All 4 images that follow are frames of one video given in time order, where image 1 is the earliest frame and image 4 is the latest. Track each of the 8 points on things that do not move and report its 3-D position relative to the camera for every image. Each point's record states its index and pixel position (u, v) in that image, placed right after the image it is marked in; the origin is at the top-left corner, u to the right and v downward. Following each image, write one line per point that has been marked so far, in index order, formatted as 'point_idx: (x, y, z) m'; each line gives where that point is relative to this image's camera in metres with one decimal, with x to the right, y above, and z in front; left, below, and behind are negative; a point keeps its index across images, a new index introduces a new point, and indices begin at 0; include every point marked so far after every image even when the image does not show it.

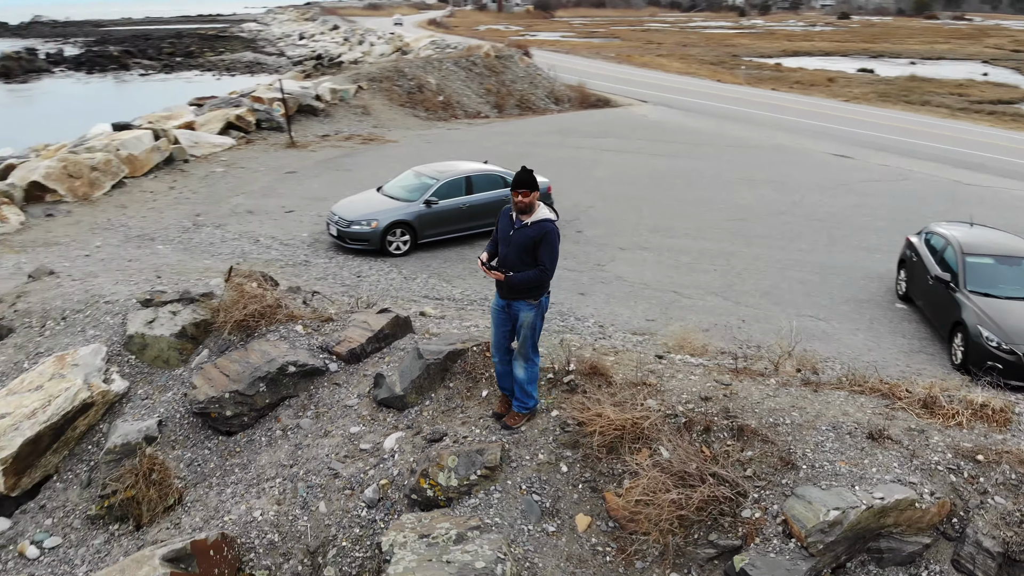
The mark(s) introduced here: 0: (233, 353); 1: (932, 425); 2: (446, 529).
0: (-1.7, -0.4, +5.1) m
1: (+2.1, -0.7, +4.1) m
2: (-0.3, -1.1, +3.7) m
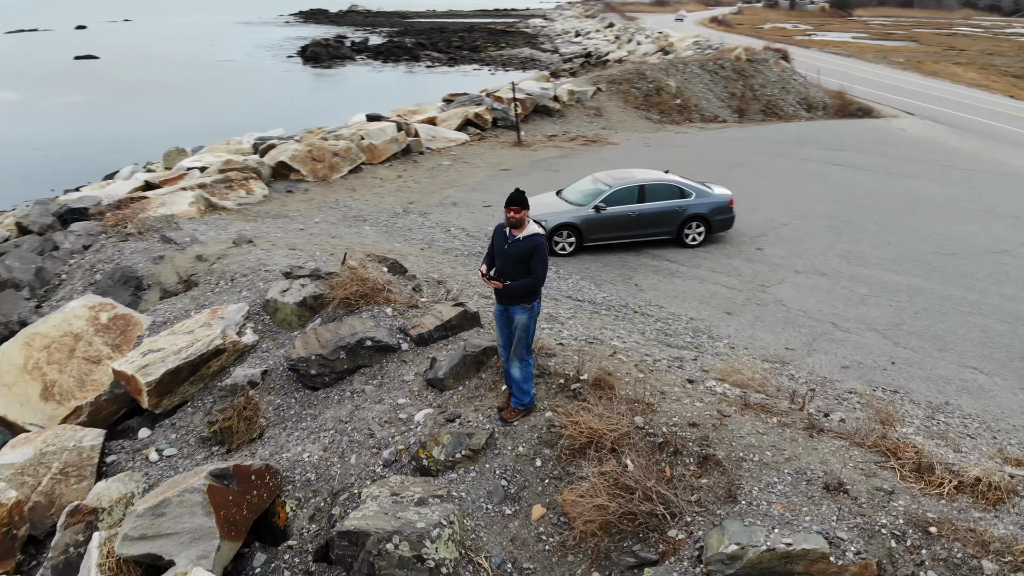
0: (-1.3, -0.3, +6.1) m
1: (+1.9, -1.0, +4.0) m
2: (-0.5, -1.1, +4.4) m
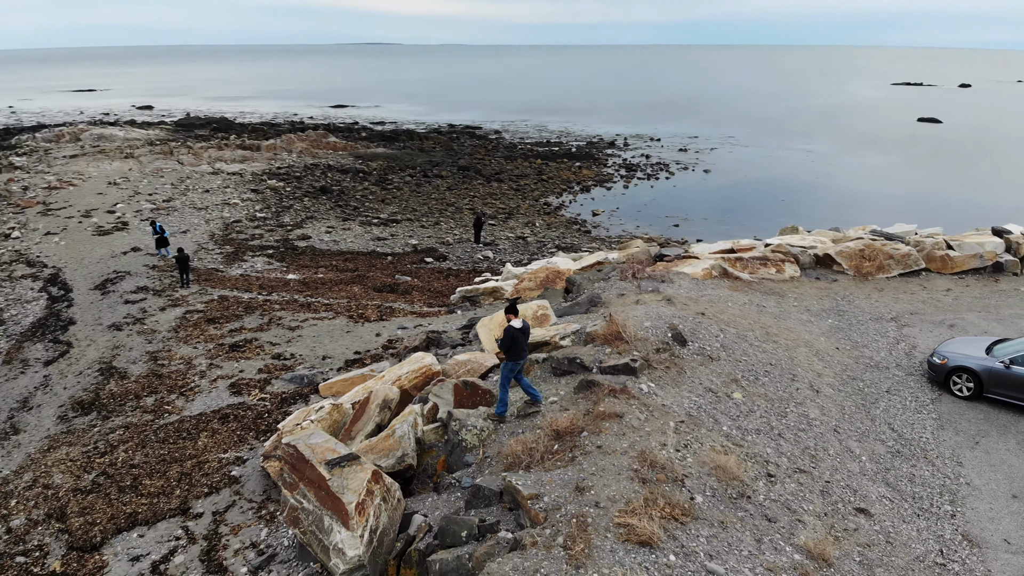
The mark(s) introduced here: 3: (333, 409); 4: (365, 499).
0: (+0.9, -0.8, +10.8) m
1: (+0.8, -1.9, +7.0) m
2: (-0.3, -1.4, +9.2) m
3: (-2.4, -1.6, +10.9) m
4: (-1.4, -2.0, +7.9) m
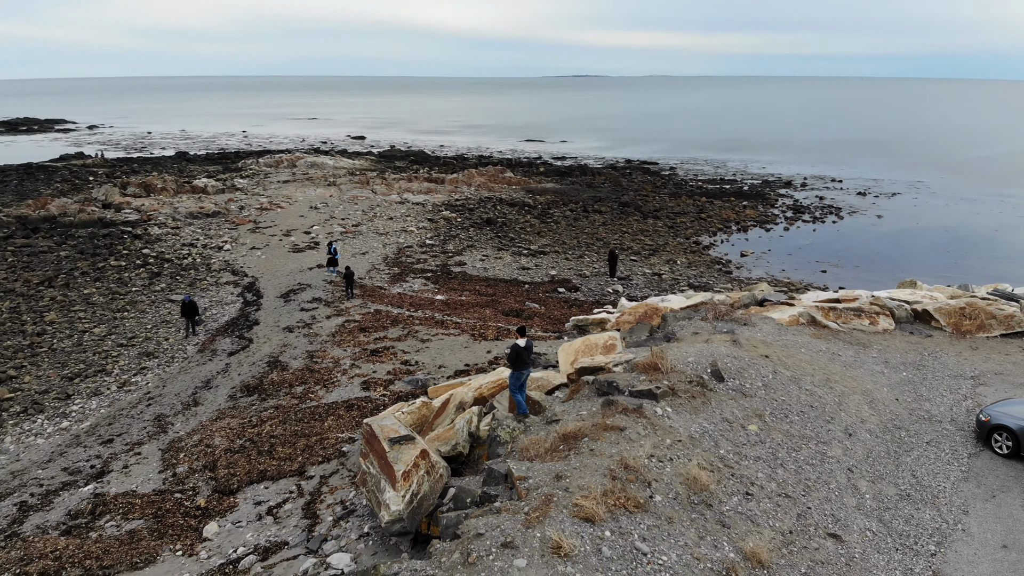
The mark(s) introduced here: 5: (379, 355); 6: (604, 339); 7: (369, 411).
0: (+1.7, -1.3, +12.7) m
1: (+0.7, -2.2, +9.0) m
2: (+0.2, -1.8, +11.4) m
3: (-1.5, -1.9, +13.6) m
4: (-1.3, -2.3, +10.4) m
5: (-3.1, -1.6, +19.4) m
6: (+1.7, -0.9, +15.2) m
7: (-2.7, -2.3, +15.7) m
